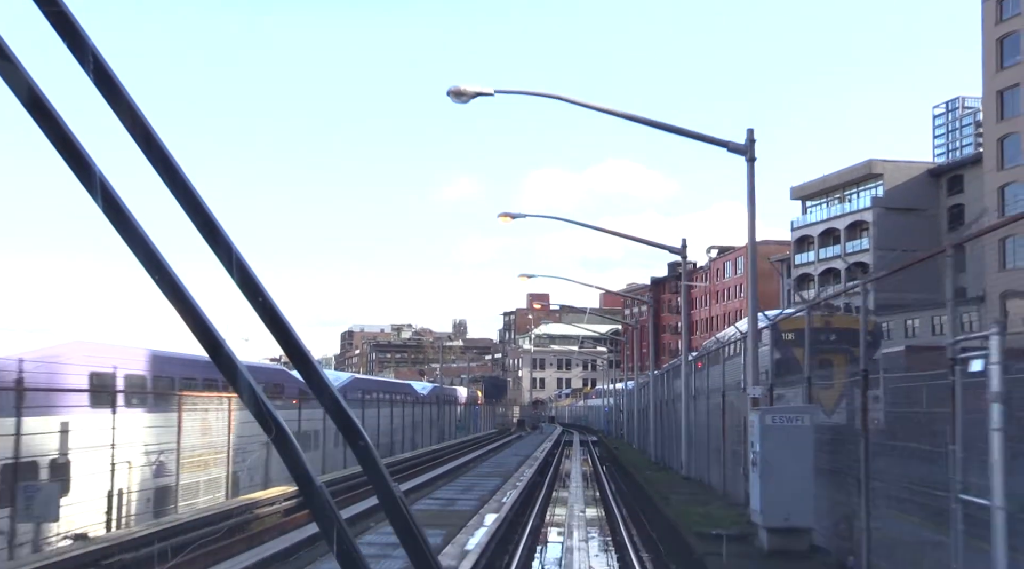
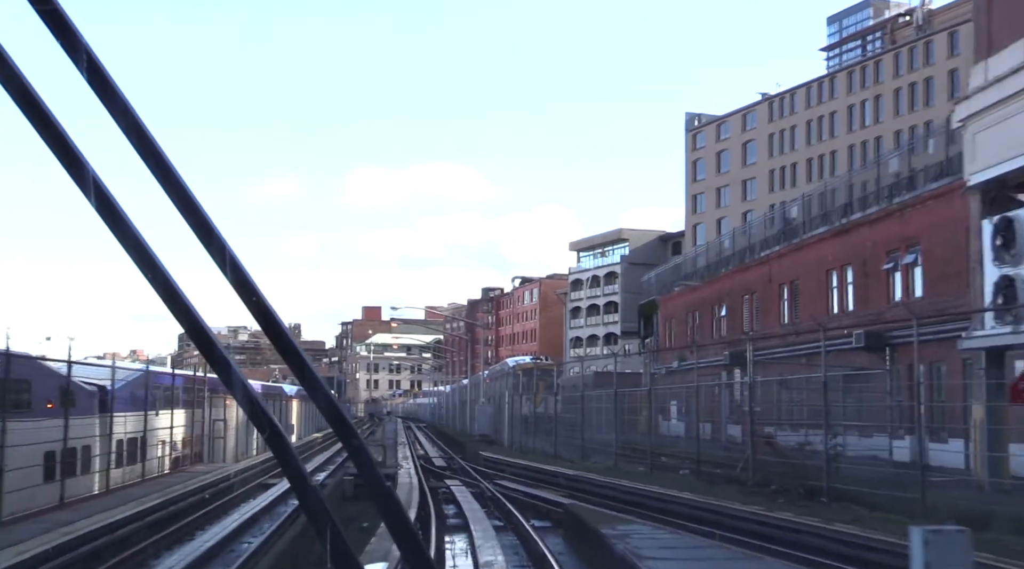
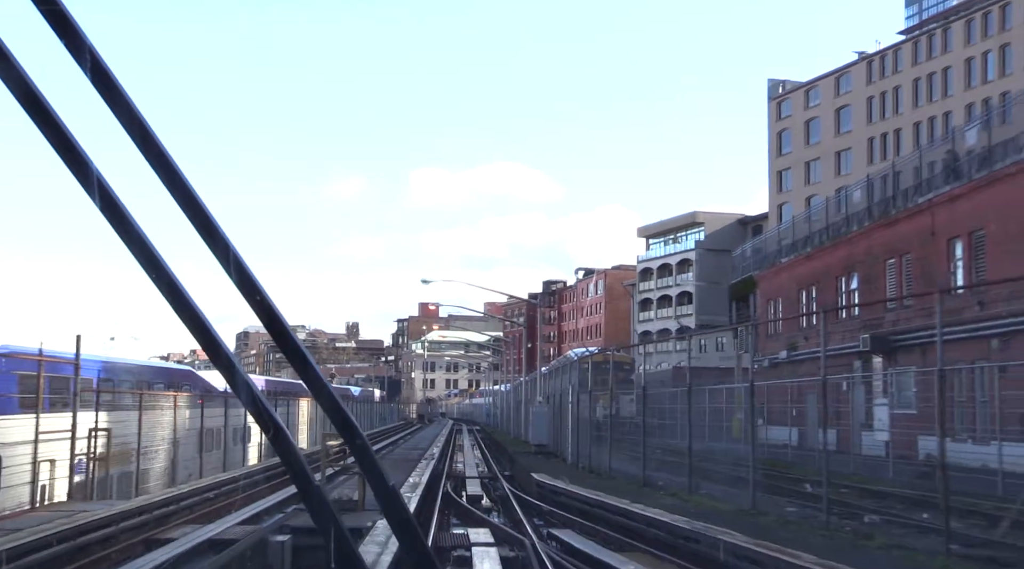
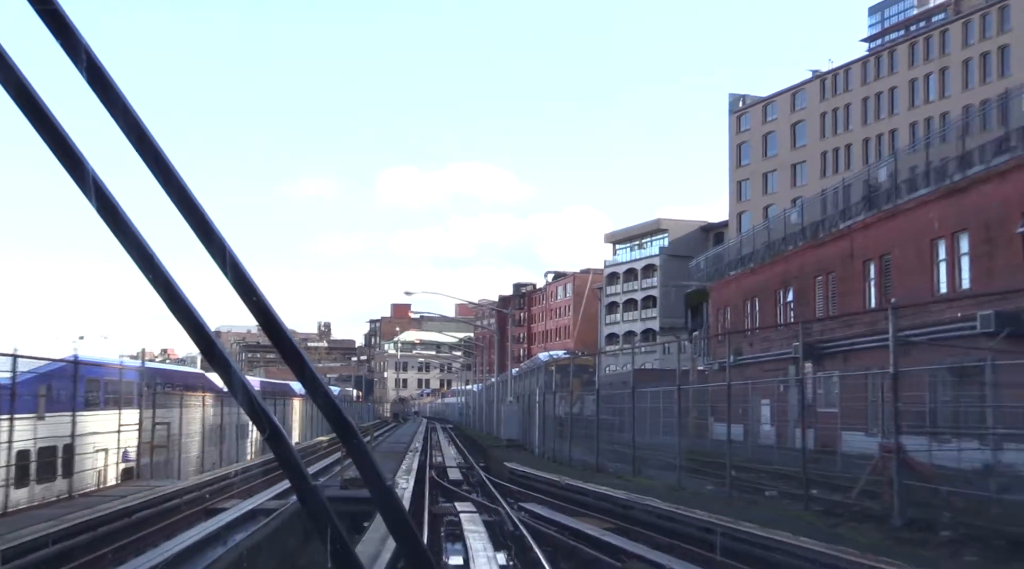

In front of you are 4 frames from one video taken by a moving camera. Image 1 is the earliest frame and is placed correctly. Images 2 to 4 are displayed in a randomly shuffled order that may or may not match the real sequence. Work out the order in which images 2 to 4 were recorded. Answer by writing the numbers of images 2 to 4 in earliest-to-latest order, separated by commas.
3, 4, 2
